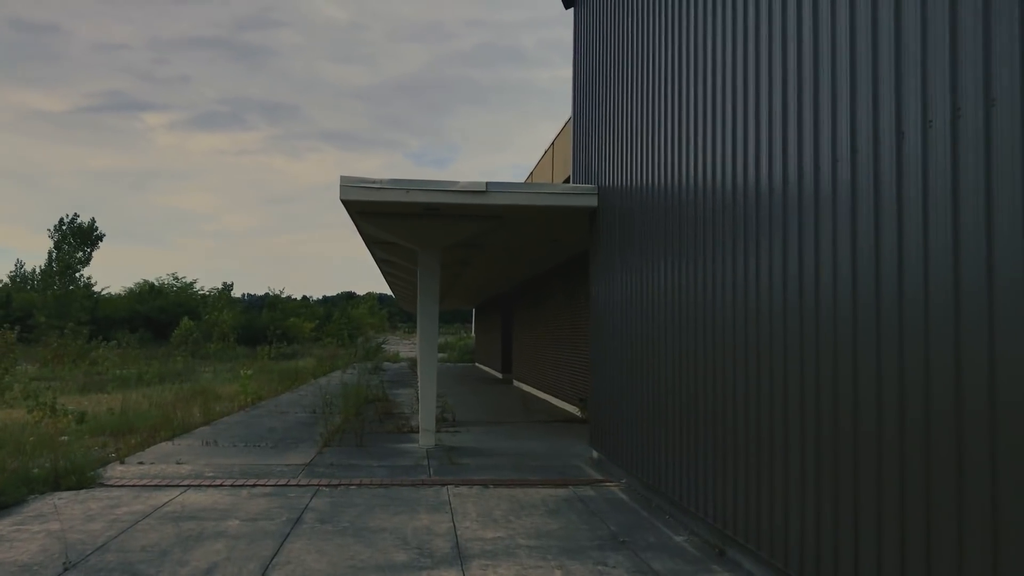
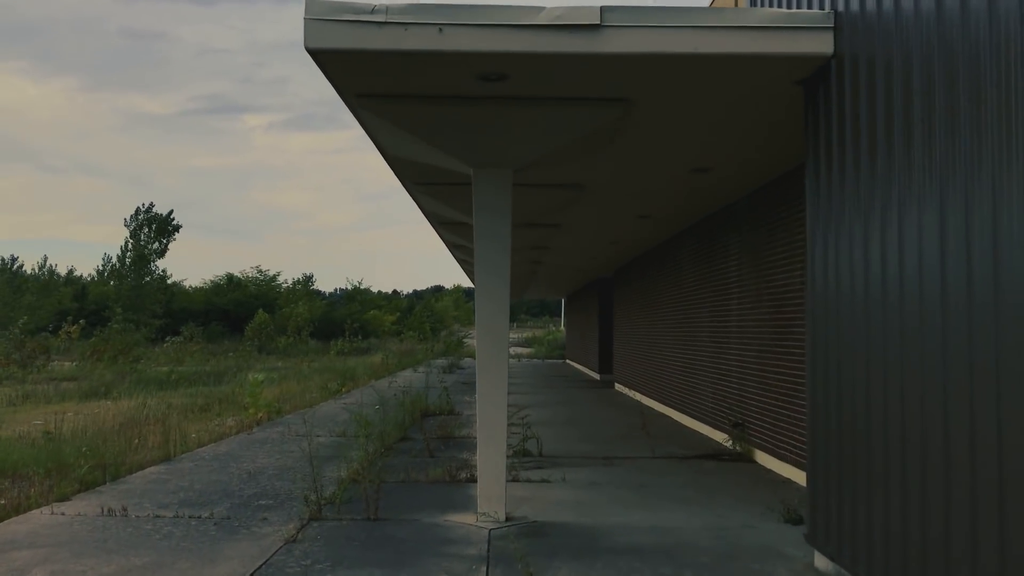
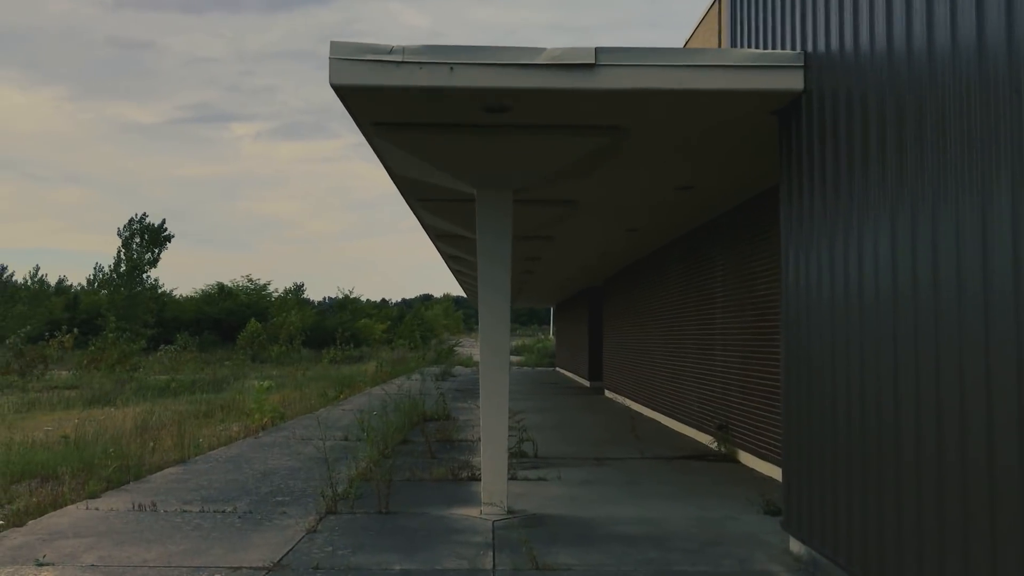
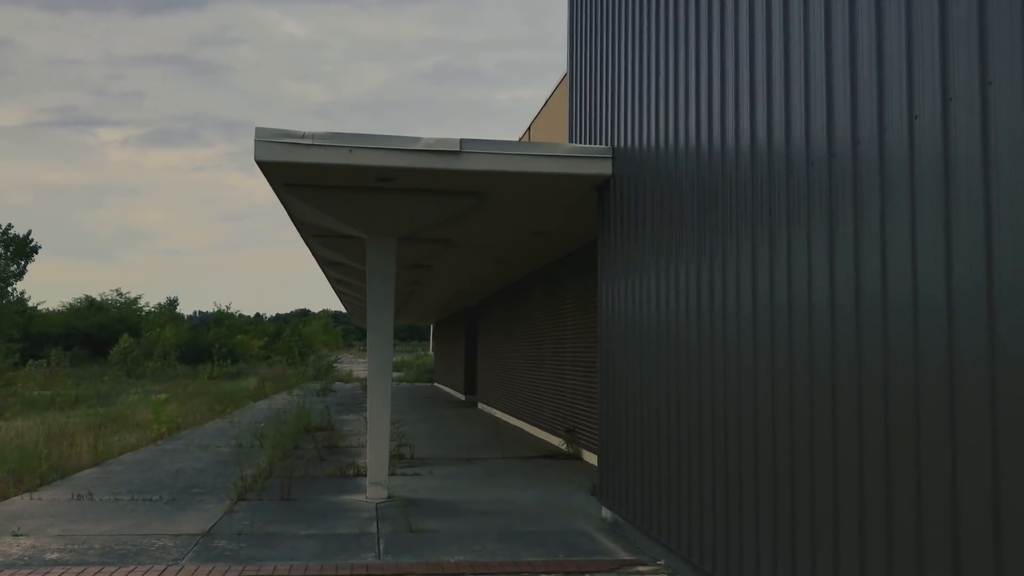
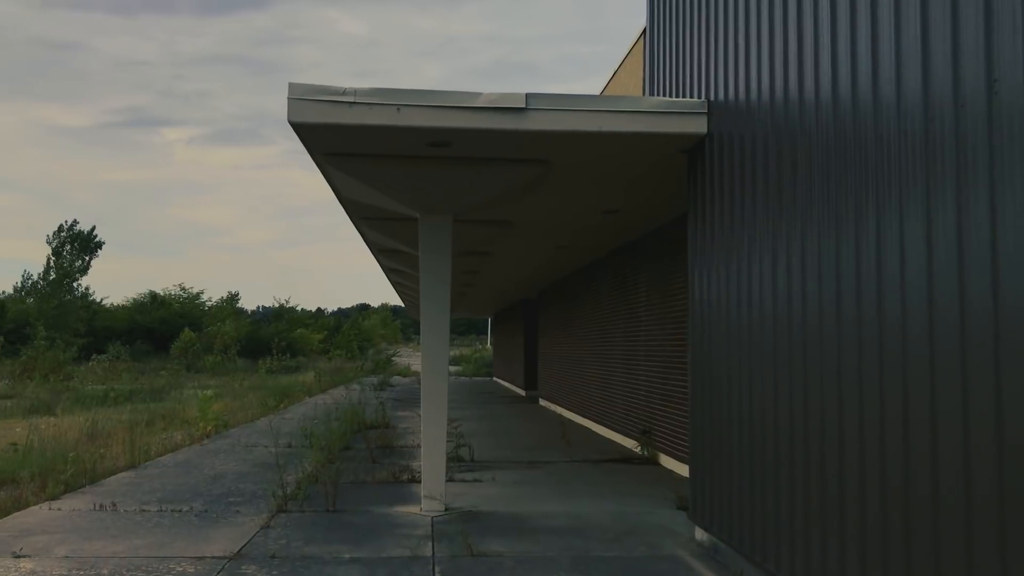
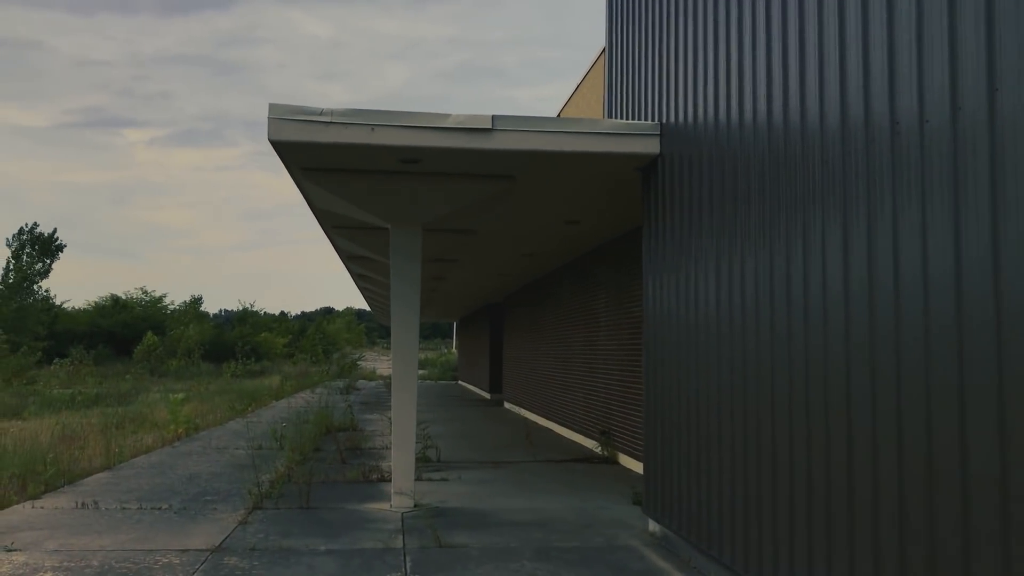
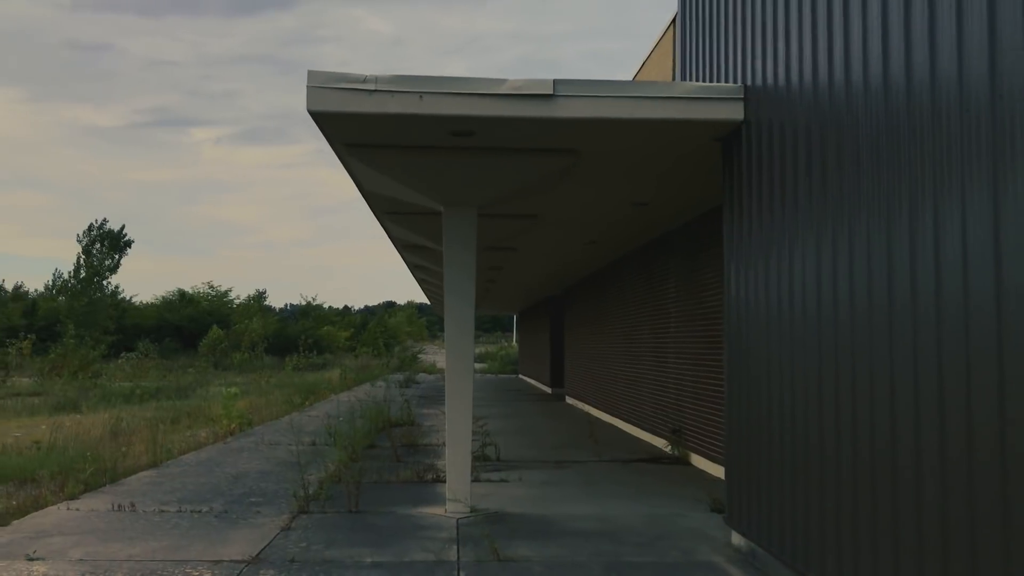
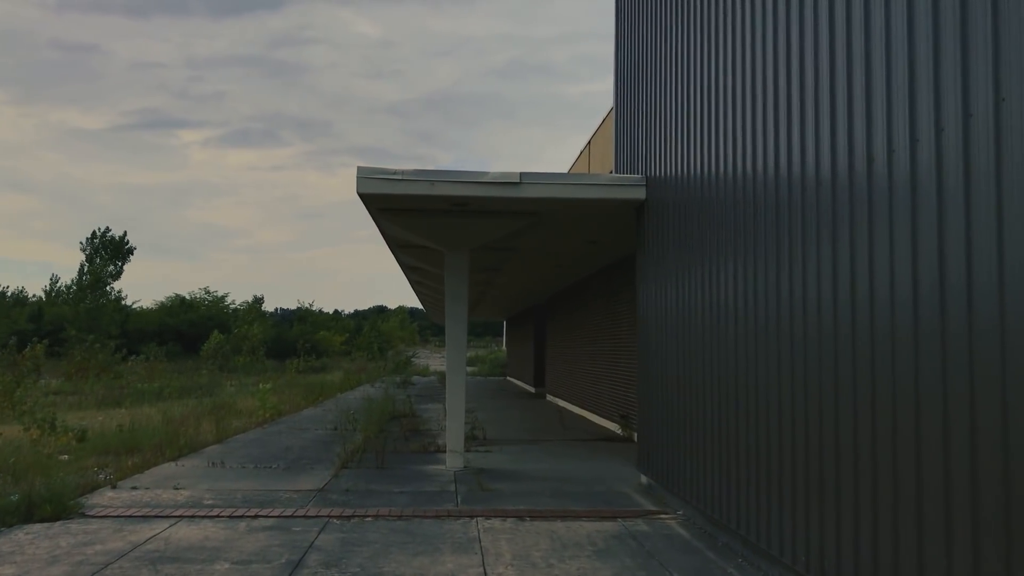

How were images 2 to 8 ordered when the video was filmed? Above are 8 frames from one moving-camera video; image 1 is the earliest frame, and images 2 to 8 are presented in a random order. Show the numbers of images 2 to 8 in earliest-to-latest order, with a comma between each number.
8, 4, 6, 5, 7, 3, 2
